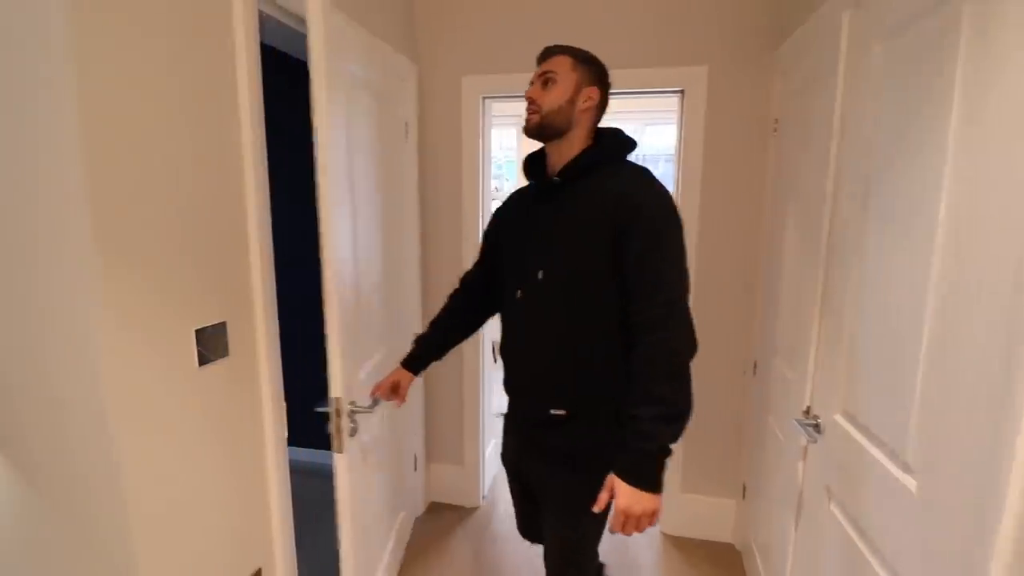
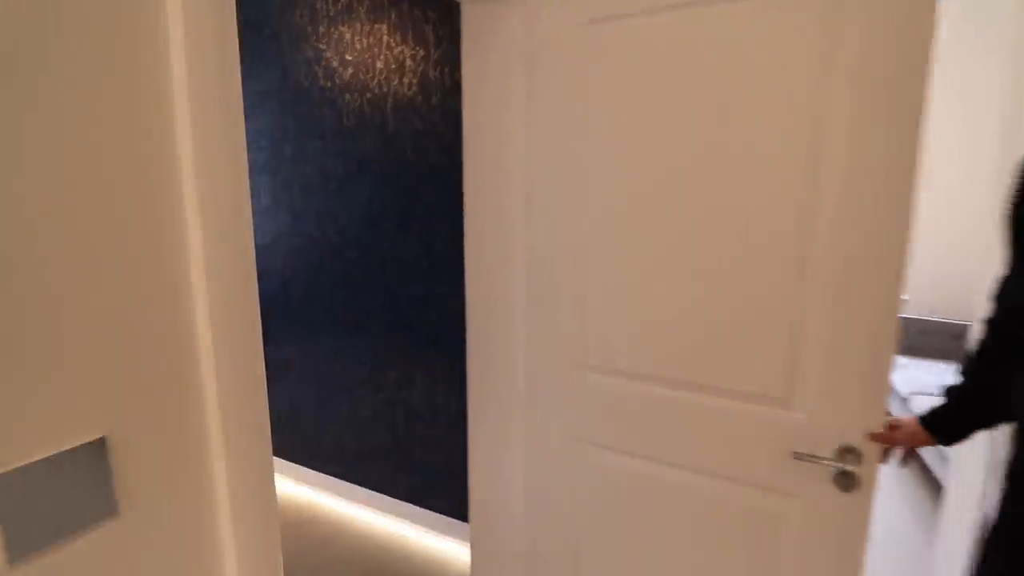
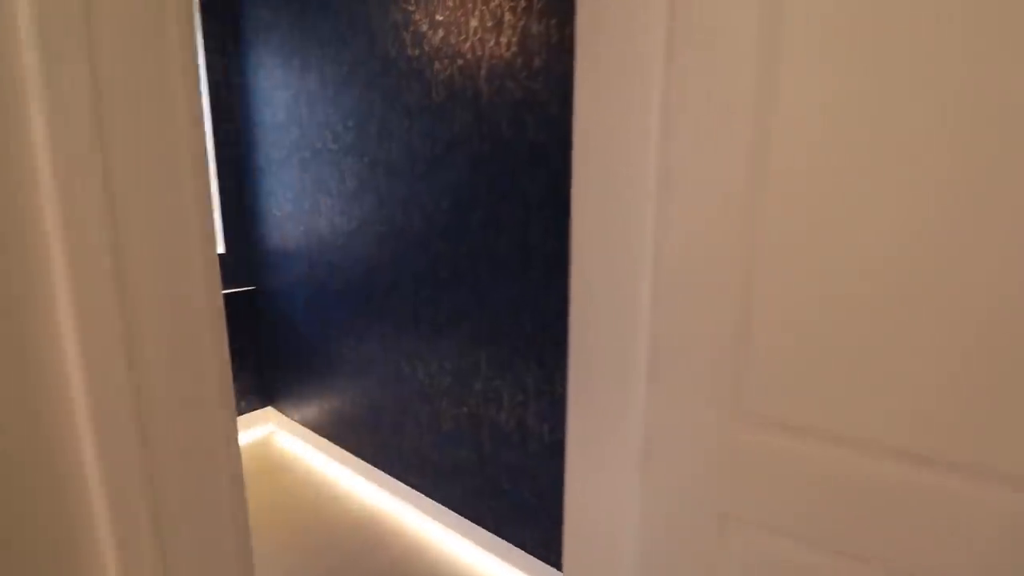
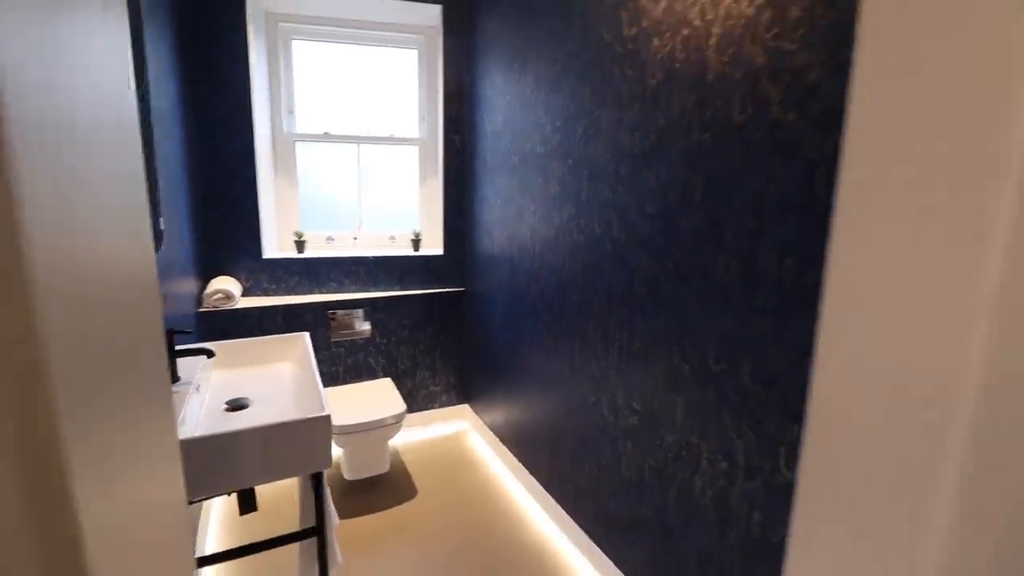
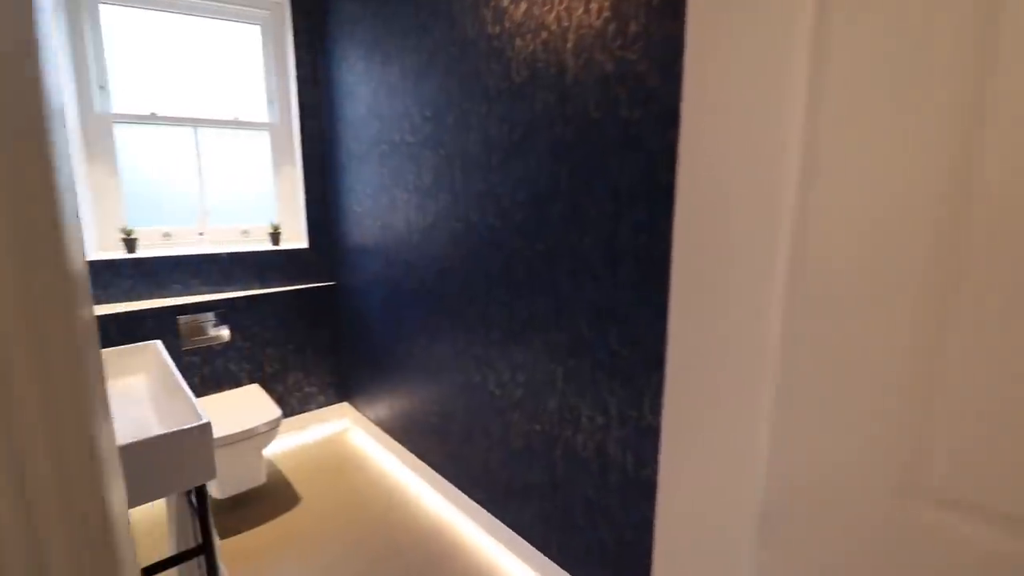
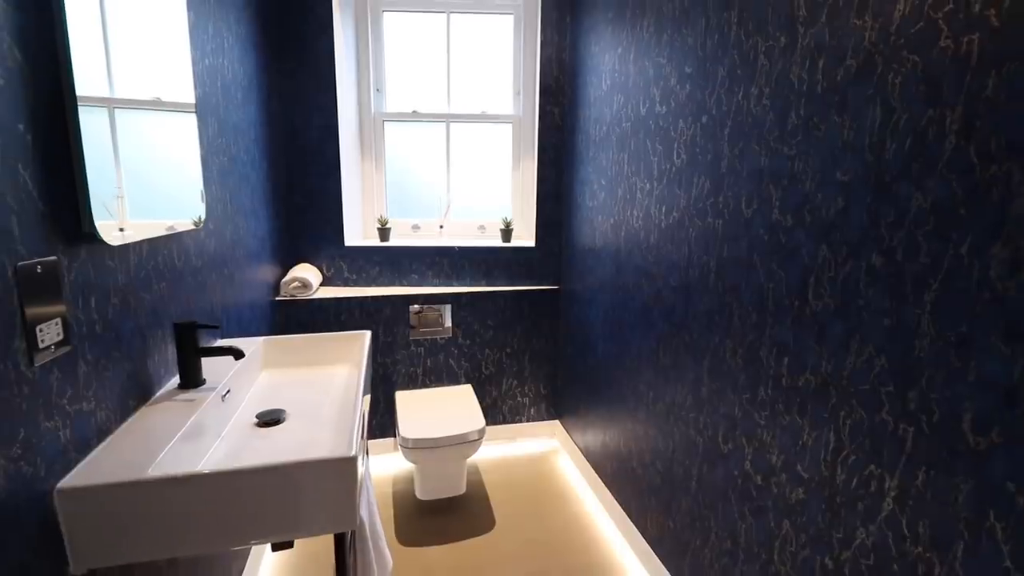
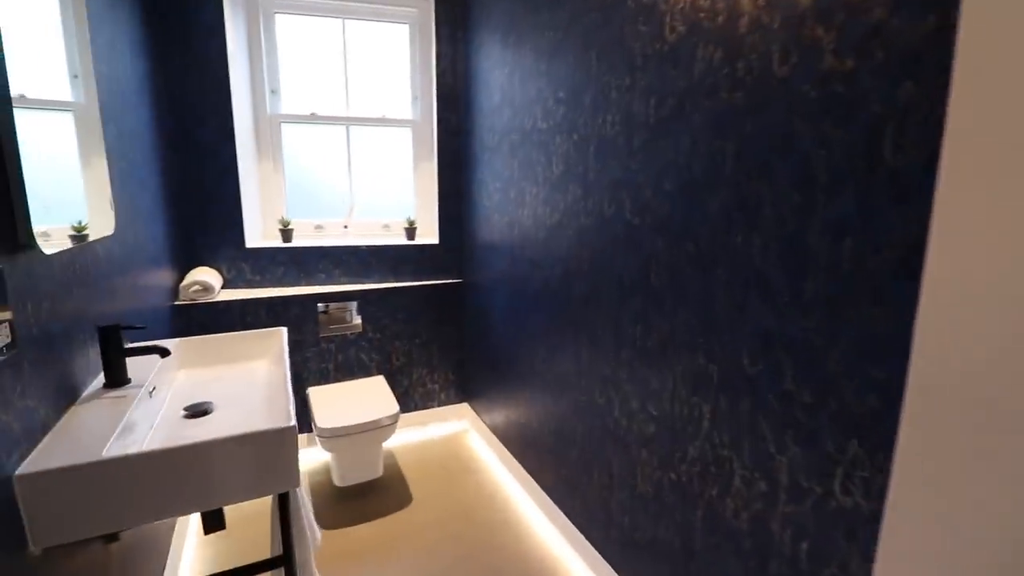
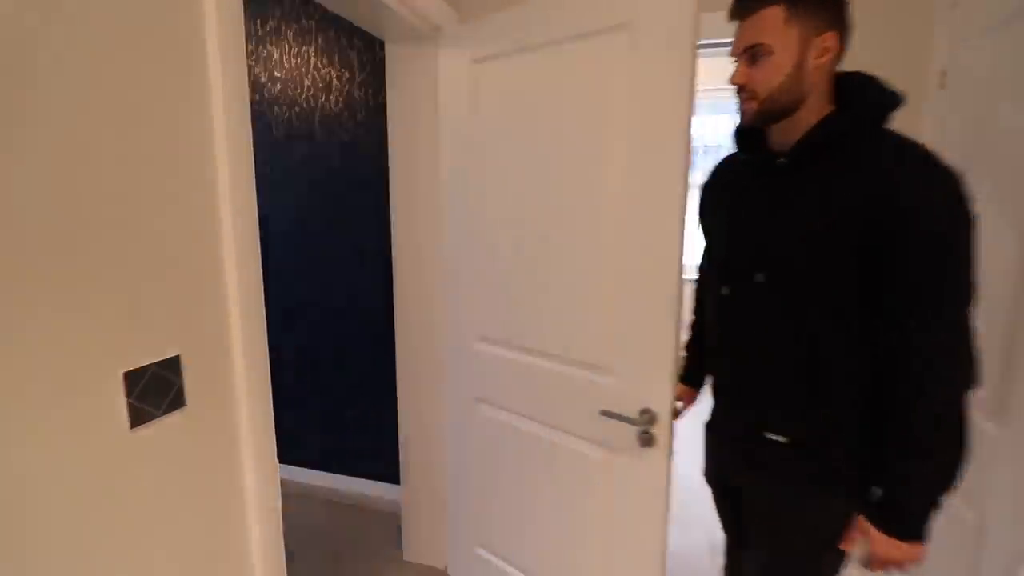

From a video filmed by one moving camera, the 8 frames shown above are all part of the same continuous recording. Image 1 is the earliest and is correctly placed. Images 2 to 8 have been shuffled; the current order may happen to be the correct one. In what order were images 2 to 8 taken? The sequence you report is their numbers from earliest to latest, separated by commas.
8, 2, 3, 5, 7, 6, 4
